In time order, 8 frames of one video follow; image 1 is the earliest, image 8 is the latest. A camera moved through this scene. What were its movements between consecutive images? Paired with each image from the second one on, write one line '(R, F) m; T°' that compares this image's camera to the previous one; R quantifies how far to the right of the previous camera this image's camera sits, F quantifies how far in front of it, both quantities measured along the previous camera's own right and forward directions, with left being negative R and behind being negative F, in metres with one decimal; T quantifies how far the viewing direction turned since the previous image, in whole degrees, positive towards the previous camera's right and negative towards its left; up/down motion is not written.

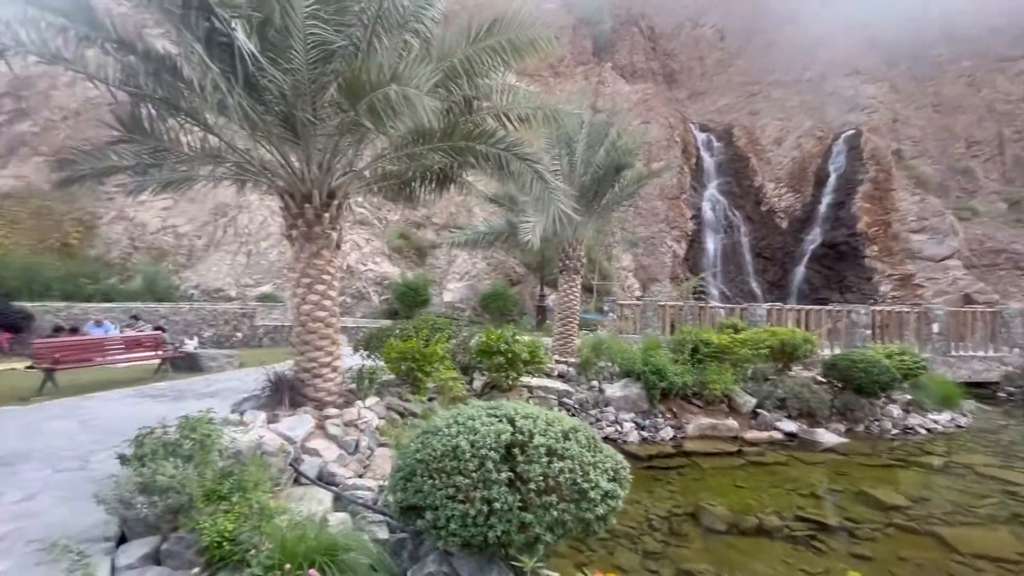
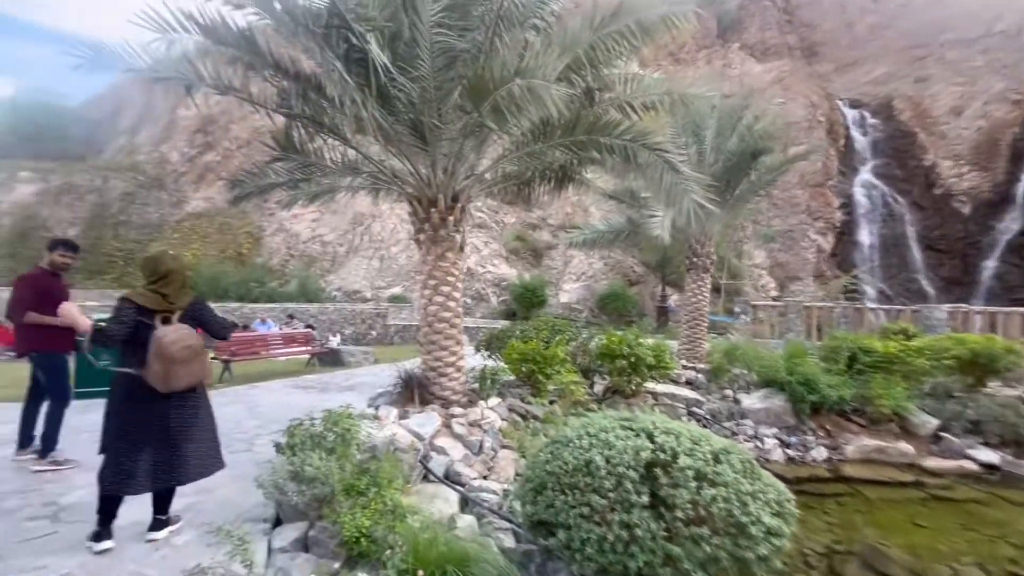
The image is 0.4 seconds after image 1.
(-0.1, +0.3) m; -13°
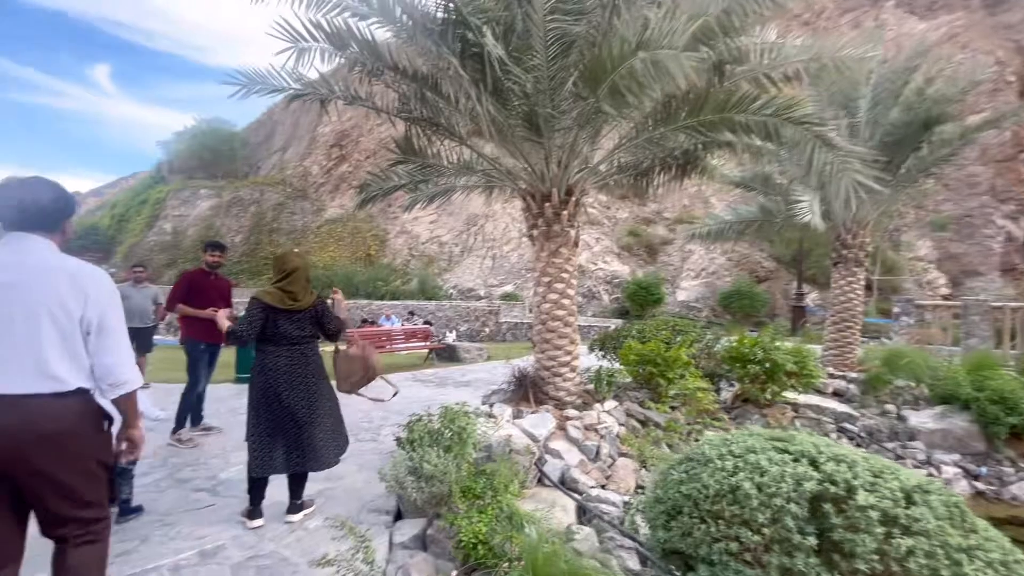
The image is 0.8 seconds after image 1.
(-0.1, +0.3) m; -13°
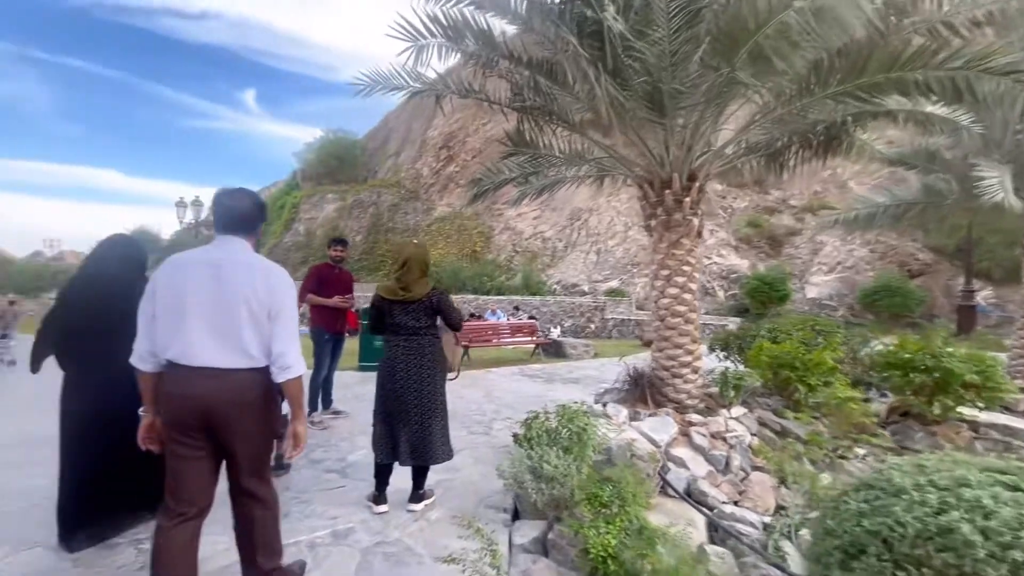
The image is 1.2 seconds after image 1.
(-0.2, +0.2) m; -12°
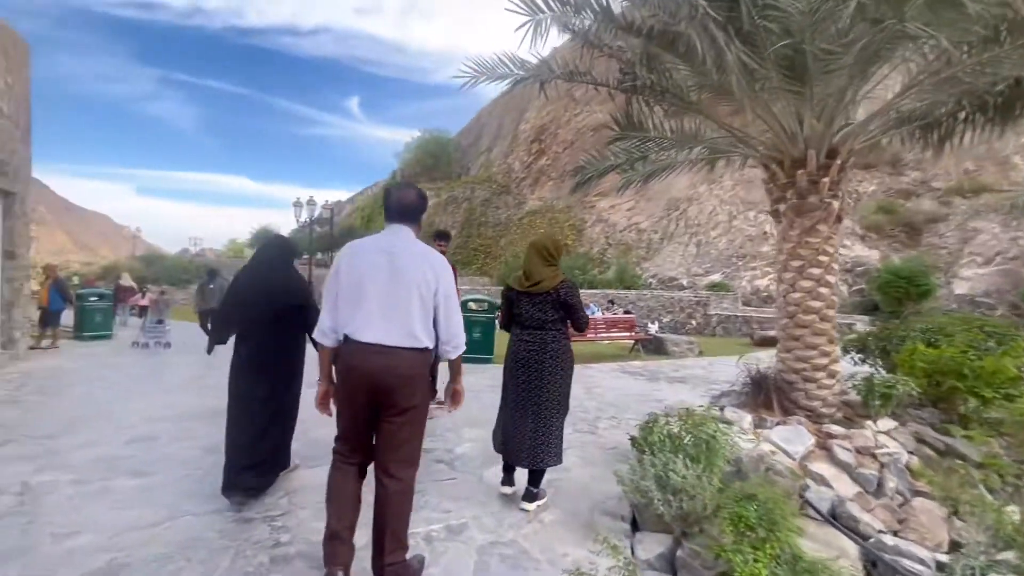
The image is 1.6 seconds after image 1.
(-0.2, +0.2) m; -10°
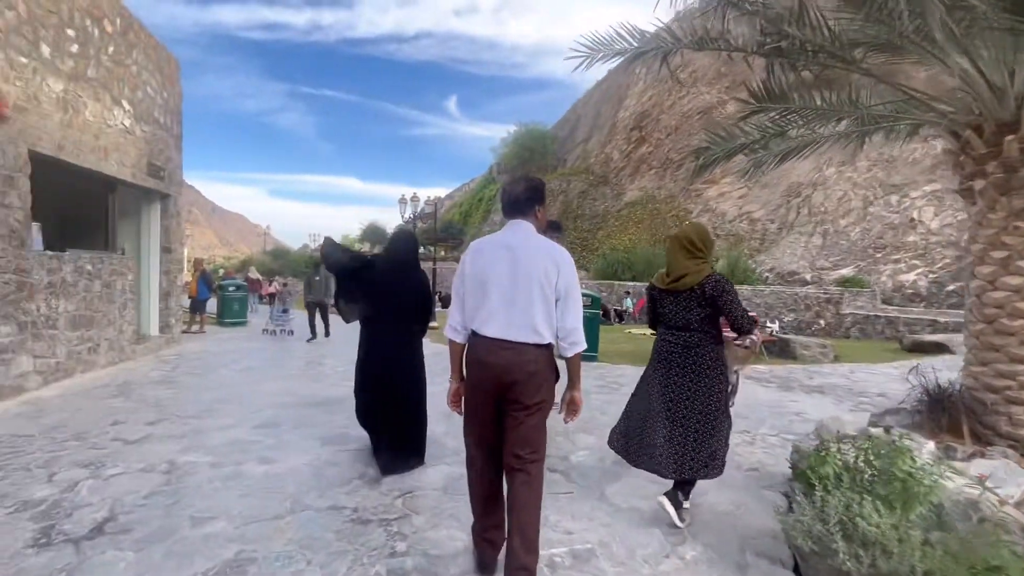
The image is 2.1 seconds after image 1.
(-0.3, +0.4) m; -11°
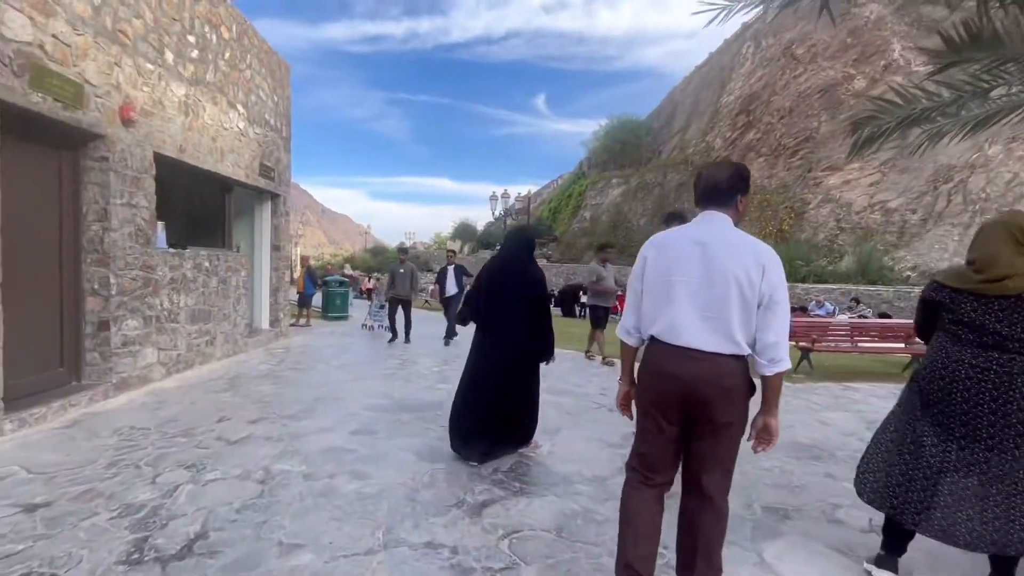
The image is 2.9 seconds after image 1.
(-0.3, +0.7) m; -10°
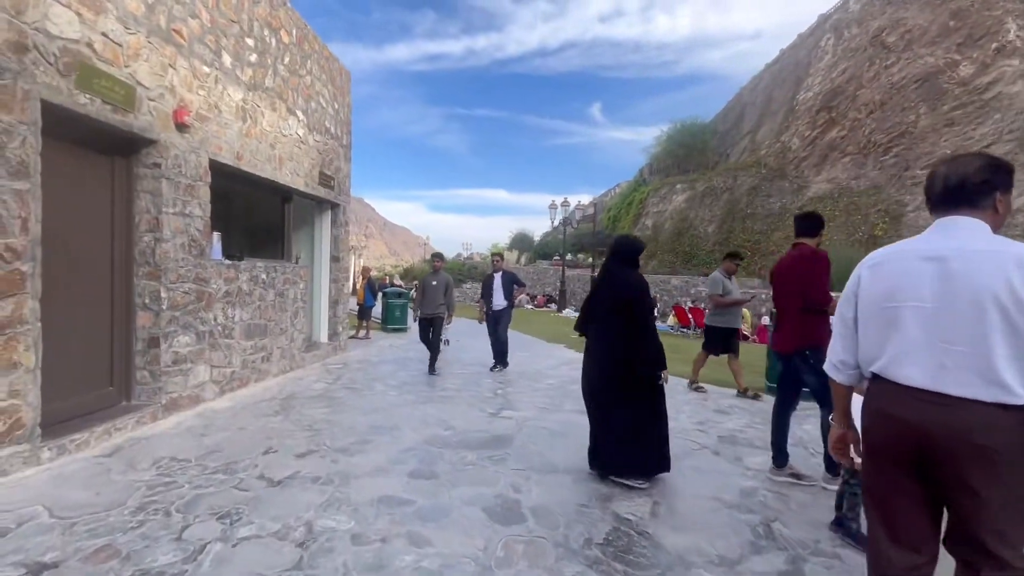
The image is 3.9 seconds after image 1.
(-0.3, +0.9) m; -7°
